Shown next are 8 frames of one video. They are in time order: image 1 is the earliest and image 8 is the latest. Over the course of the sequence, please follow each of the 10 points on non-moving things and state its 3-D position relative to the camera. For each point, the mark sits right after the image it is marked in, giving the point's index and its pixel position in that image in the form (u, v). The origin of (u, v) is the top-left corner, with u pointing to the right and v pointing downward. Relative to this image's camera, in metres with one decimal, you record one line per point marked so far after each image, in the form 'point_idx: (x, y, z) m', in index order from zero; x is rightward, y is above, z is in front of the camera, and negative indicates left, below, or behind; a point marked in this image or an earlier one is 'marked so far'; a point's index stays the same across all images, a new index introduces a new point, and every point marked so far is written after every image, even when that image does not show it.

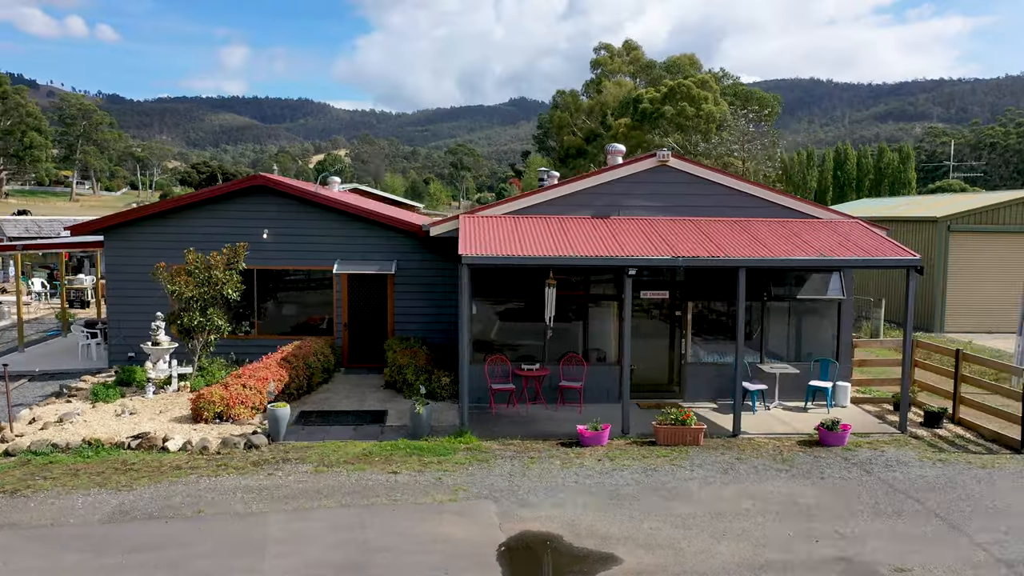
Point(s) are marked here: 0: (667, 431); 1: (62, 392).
0: (+1.7, -1.6, +9.2) m
1: (-6.3, -1.5, +11.6) m
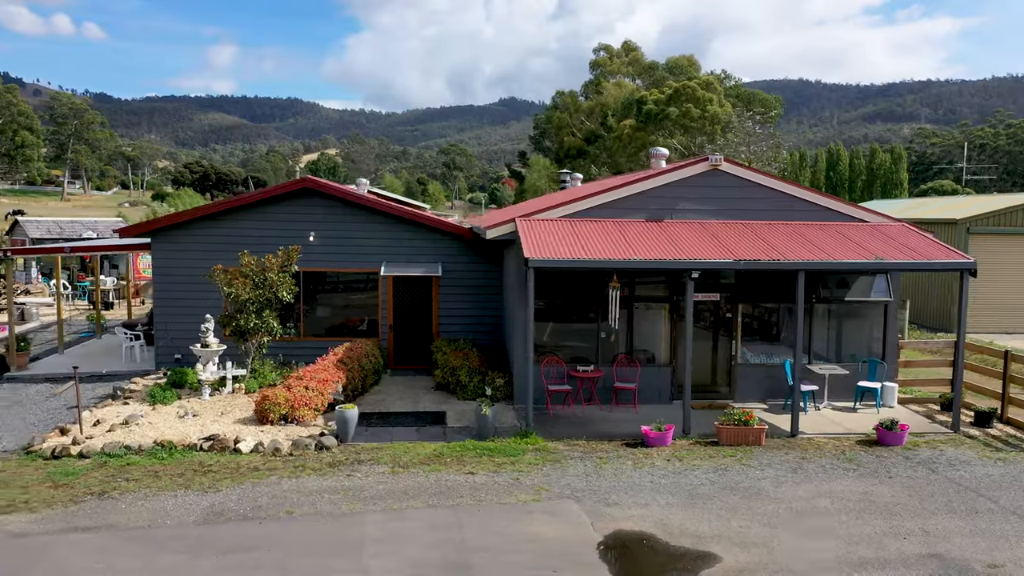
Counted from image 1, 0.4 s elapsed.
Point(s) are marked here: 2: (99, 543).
0: (+2.5, -1.6, +9.4) m
1: (-5.6, -1.5, +11.7) m
2: (-3.3, -2.1, +6.7) m
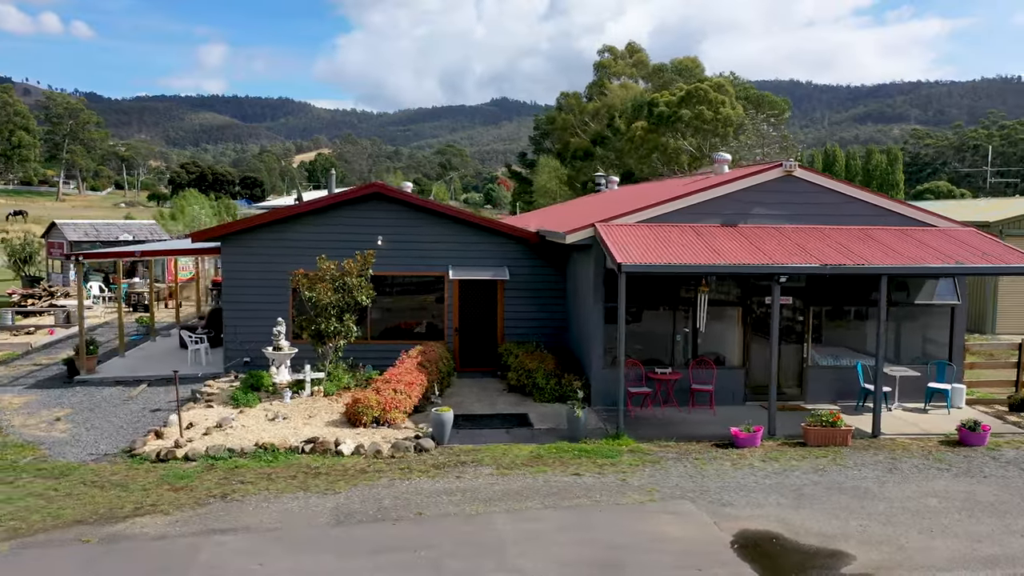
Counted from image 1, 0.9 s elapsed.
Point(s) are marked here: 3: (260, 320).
0: (+3.5, -1.7, +9.6) m
1: (-4.5, -1.5, +11.8) m
2: (-2.1, -2.1, +6.8) m
3: (-4.0, -0.5, +13.2) m
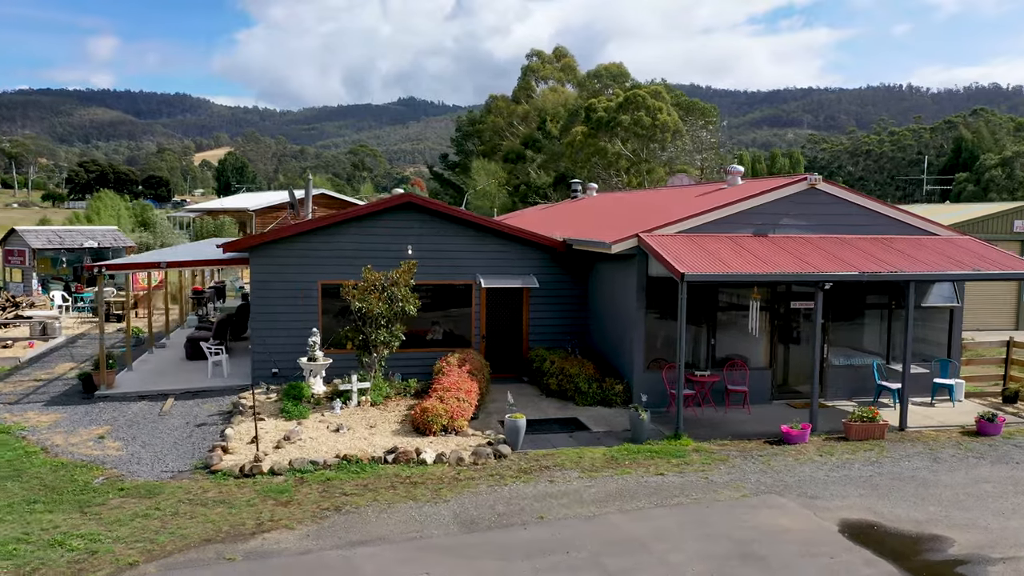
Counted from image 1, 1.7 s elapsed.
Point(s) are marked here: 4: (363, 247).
0: (+4.4, -1.8, +10.4) m
1: (-3.9, -1.7, +11.7) m
2: (-0.9, -2.3, +7.0) m
3: (-3.5, -0.7, +13.1) m
4: (-2.4, +0.6, +13.2) m
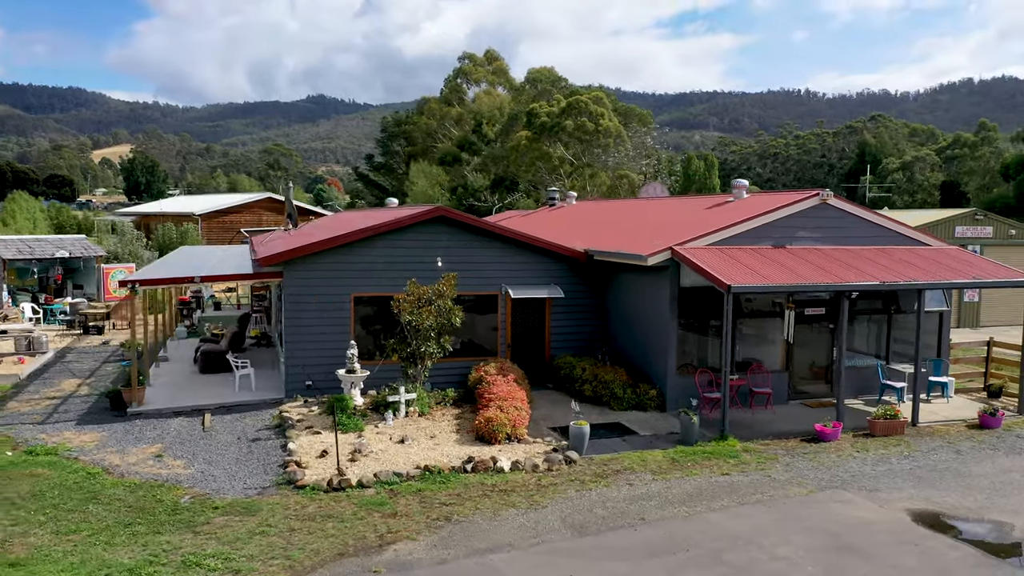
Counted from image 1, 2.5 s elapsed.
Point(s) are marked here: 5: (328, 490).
0: (+5.1, -1.9, +11.4) m
1: (-3.2, -1.9, +11.7) m
2: (+0.2, -2.5, +7.4) m
3: (-3.0, -0.9, +13.2) m
4: (-1.9, +0.4, +13.4) m
5: (-2.1, -2.3, +9.2) m
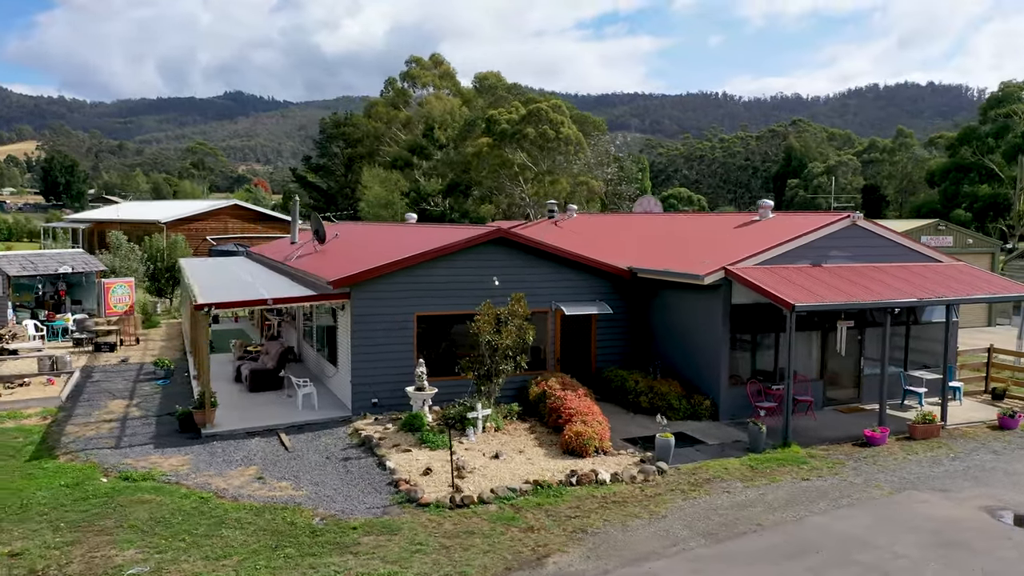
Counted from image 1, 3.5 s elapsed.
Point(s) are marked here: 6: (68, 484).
0: (+6.2, -2.1, +12.5) m
1: (-2.1, -2.3, +12.1) m
2: (+1.7, -2.8, +8.1) m
3: (-2.1, -1.2, +13.6) m
4: (-1.0, +0.1, +13.9) m
5: (-0.7, -2.6, +9.7) m
6: (-5.8, -2.6, +10.8) m
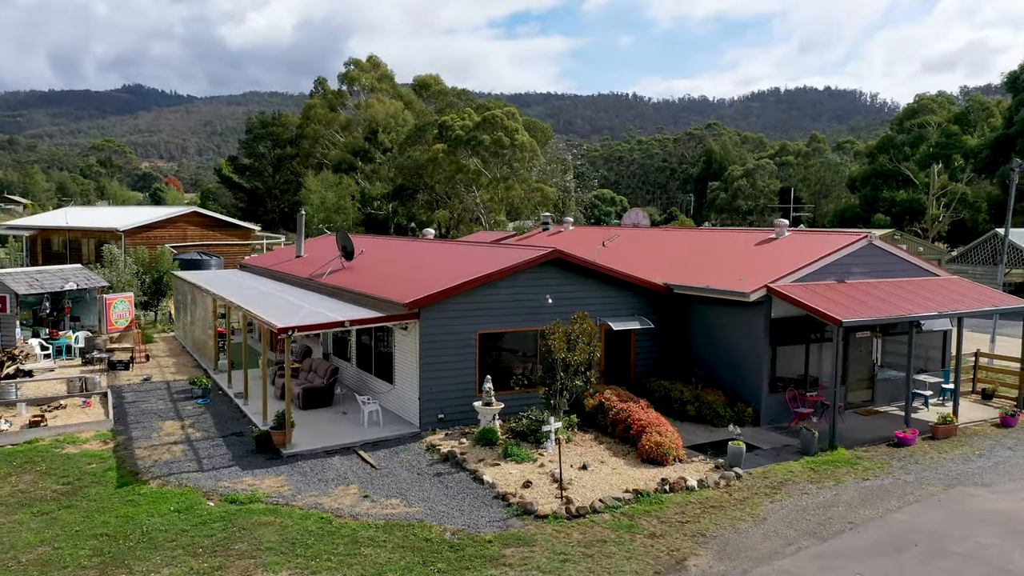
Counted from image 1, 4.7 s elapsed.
0: (+7.3, -2.4, +14.0) m
1: (-0.9, -2.6, +12.7) m
2: (+3.3, -3.1, +9.2) m
3: (-1.0, -1.5, +14.1) m
4: (0.0, -0.2, +14.6) m
5: (+0.7, -2.9, +10.5) m
6: (-4.4, -2.9, +11.0) m
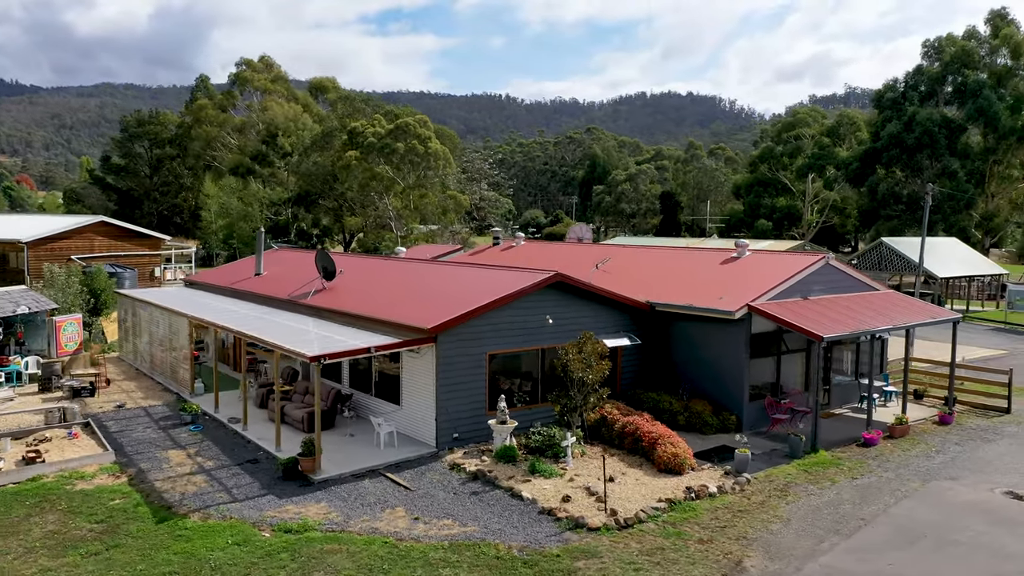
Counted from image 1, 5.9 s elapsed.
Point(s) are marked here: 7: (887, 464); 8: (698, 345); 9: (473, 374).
0: (+7.5, -2.7, +15.9) m
1: (-0.5, -3.0, +13.3) m
2: (+4.2, -3.4, +10.5) m
3: (-0.8, -2.0, +14.7) m
4: (+0.1, -0.6, +15.3) m
5: (+1.5, -3.3, +11.4) m
6: (-3.7, -3.4, +11.1) m
7: (+6.5, -3.1, +14.2) m
8: (+3.7, -1.2, +16.6) m
9: (-0.7, -1.5, +14.8) m
